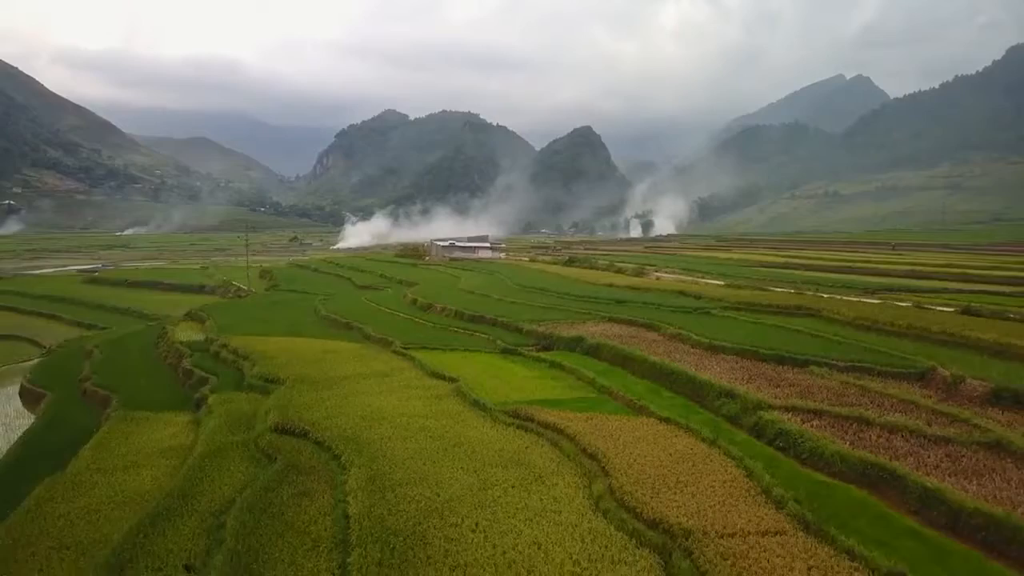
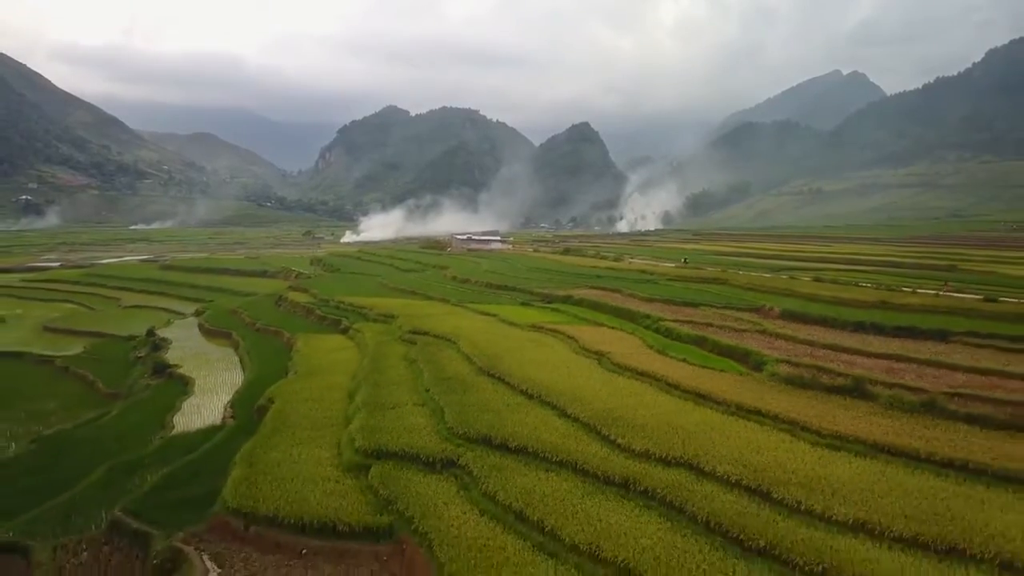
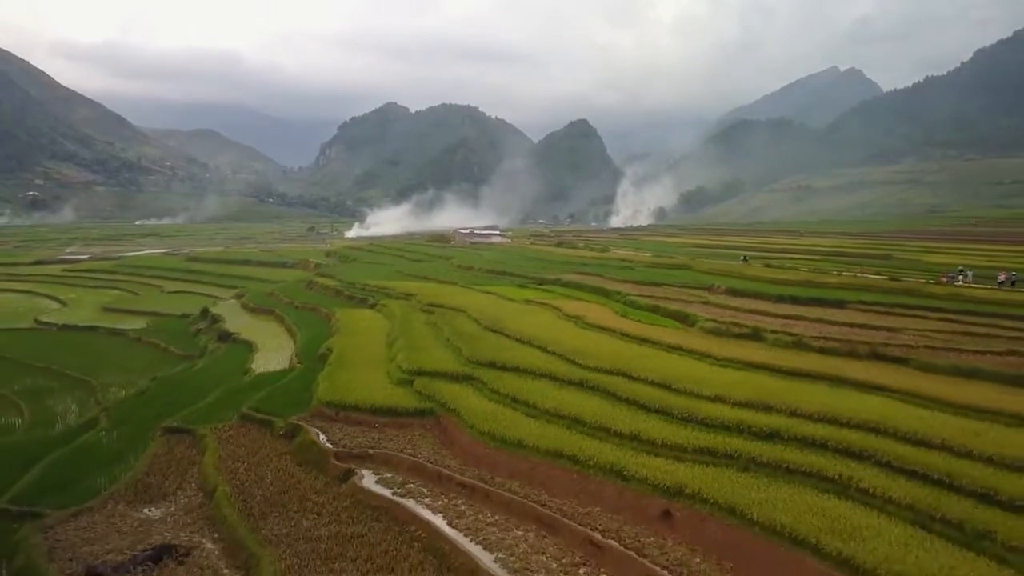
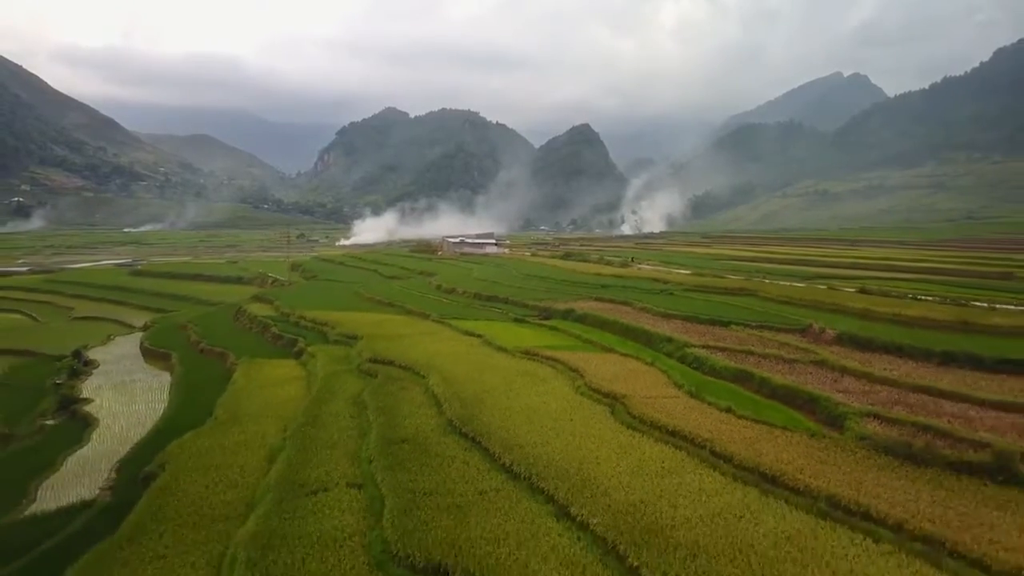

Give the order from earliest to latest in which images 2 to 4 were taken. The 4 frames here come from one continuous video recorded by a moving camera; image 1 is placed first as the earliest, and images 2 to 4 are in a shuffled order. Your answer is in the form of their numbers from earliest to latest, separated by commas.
4, 2, 3
